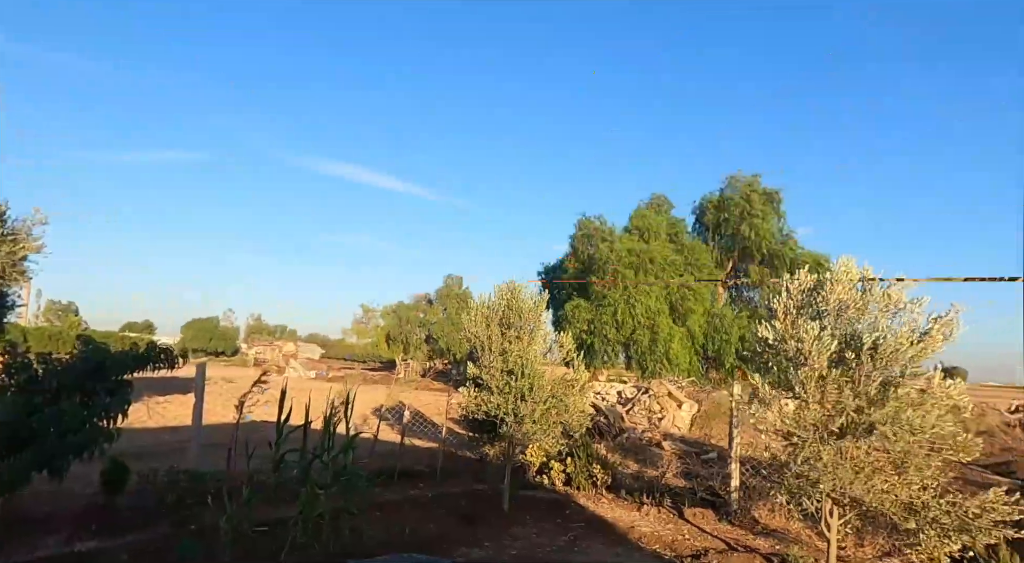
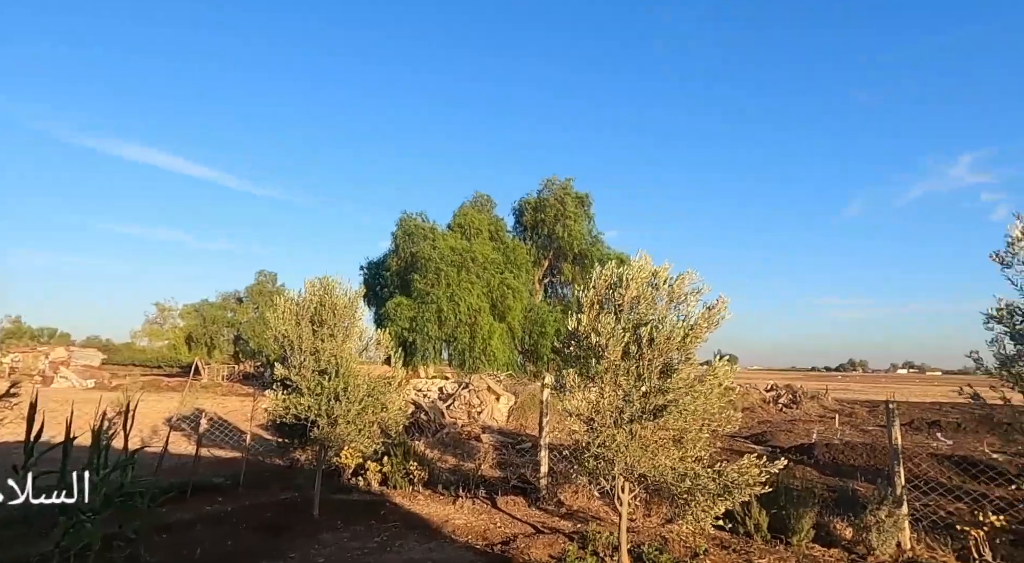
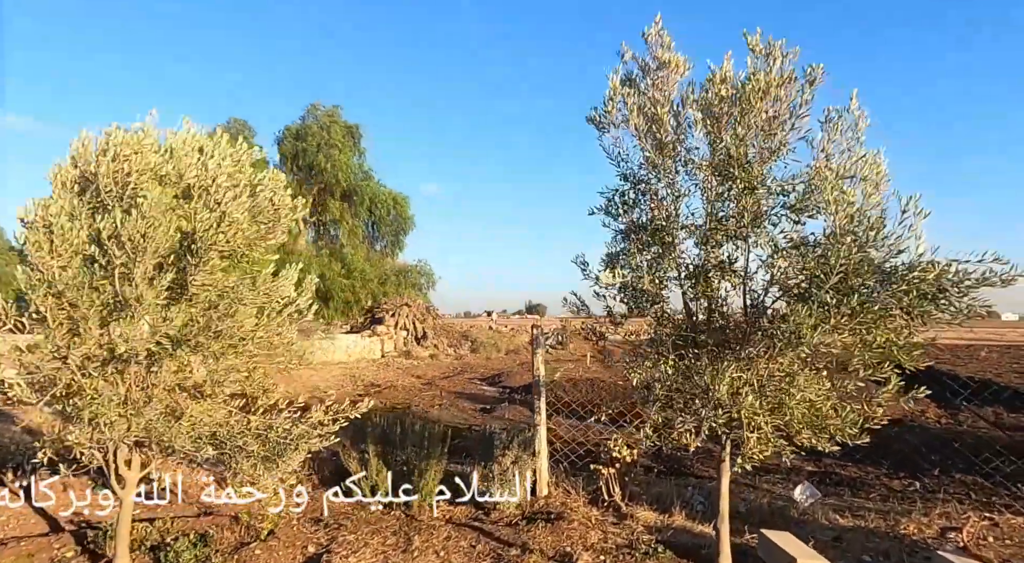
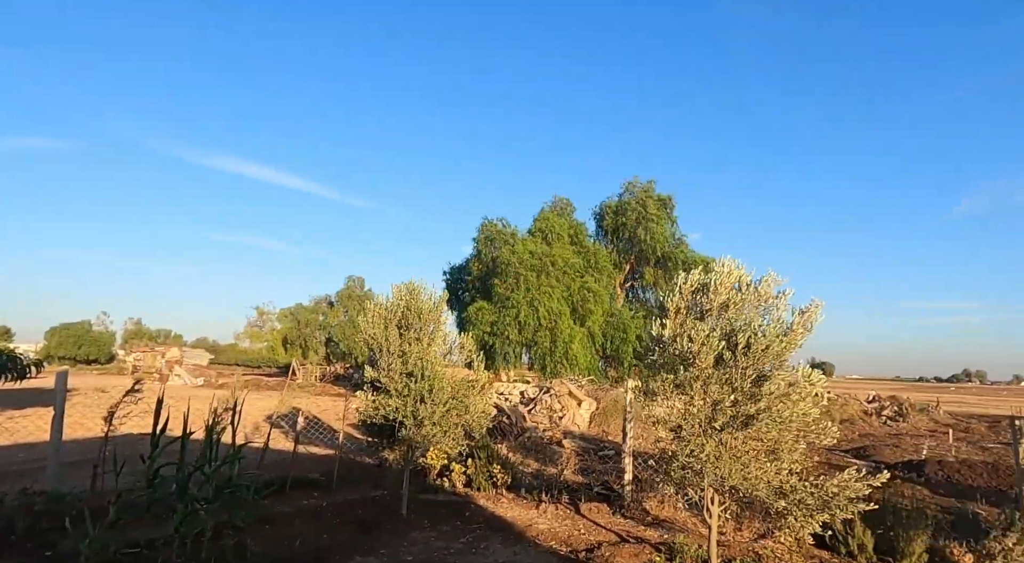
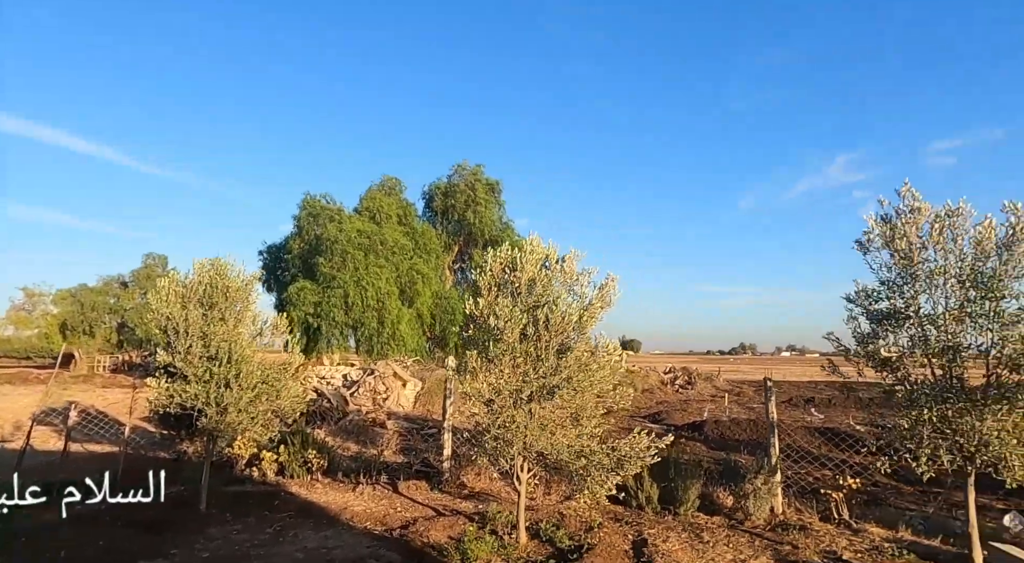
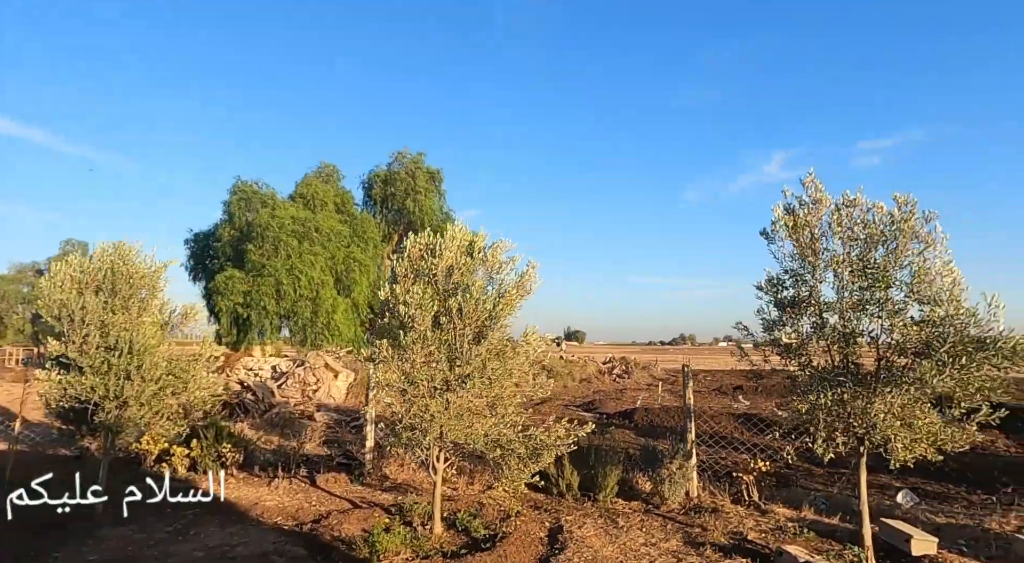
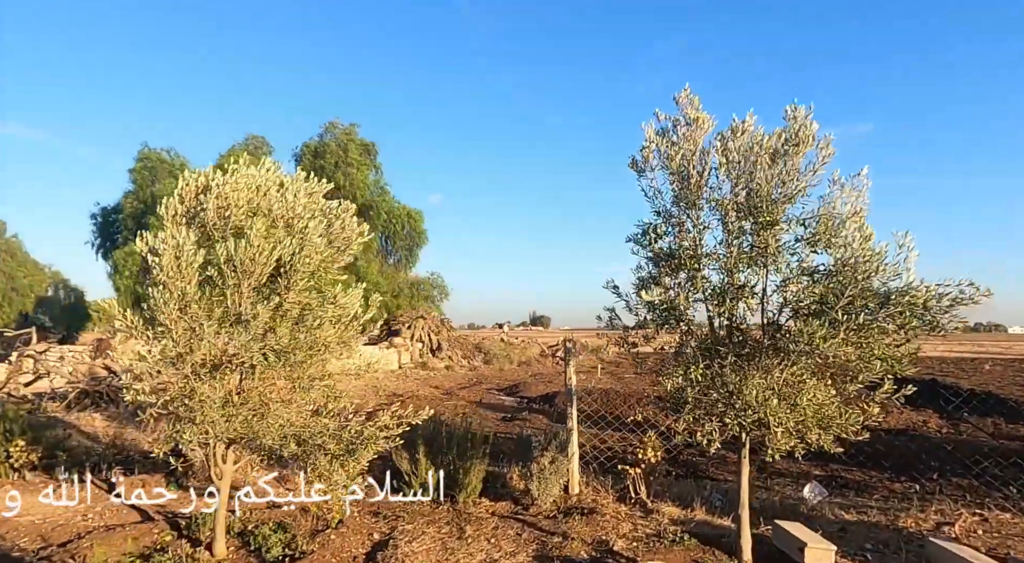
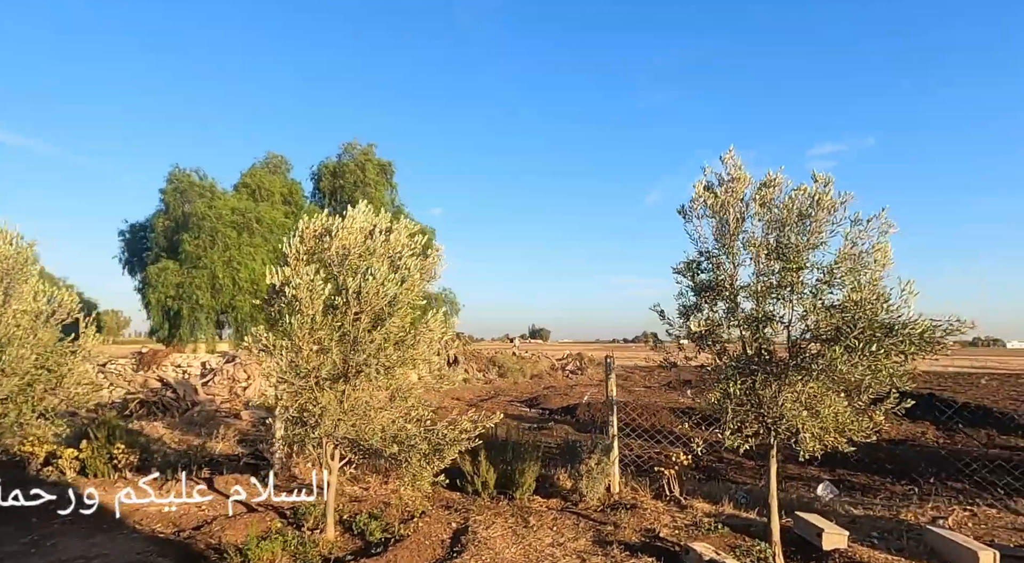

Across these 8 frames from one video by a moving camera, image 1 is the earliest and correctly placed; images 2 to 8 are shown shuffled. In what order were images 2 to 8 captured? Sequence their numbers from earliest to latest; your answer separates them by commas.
4, 2, 5, 6, 8, 7, 3
